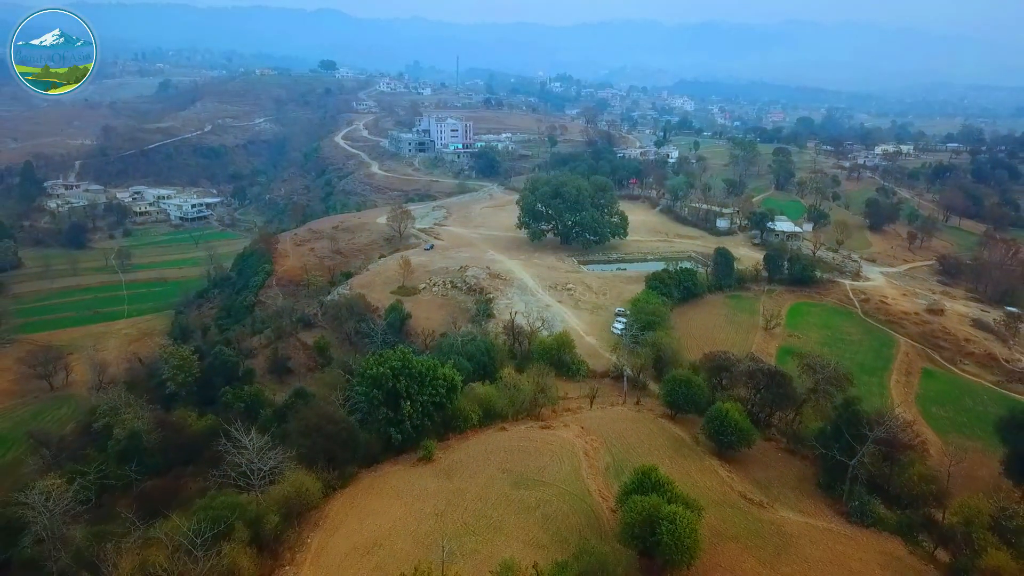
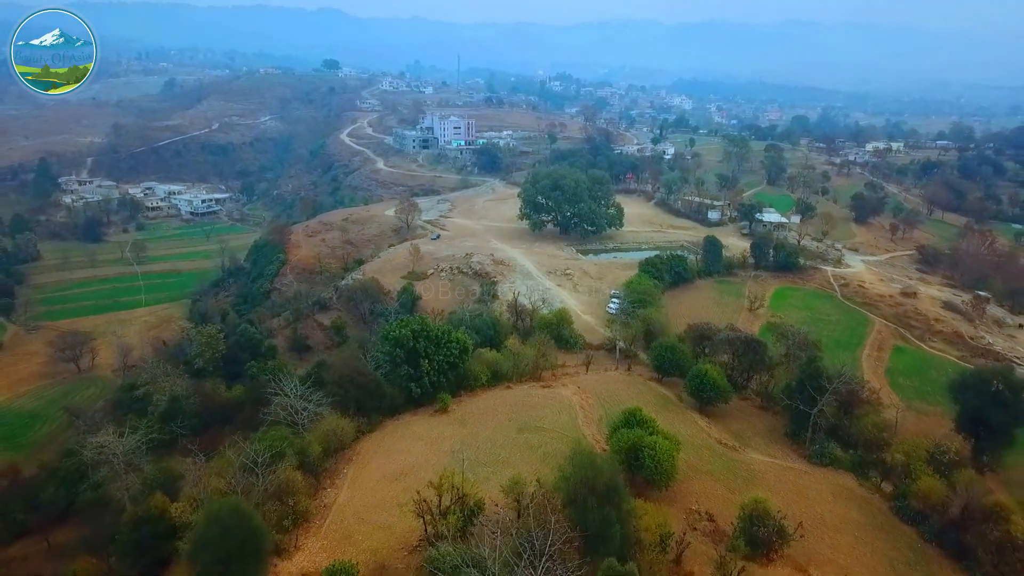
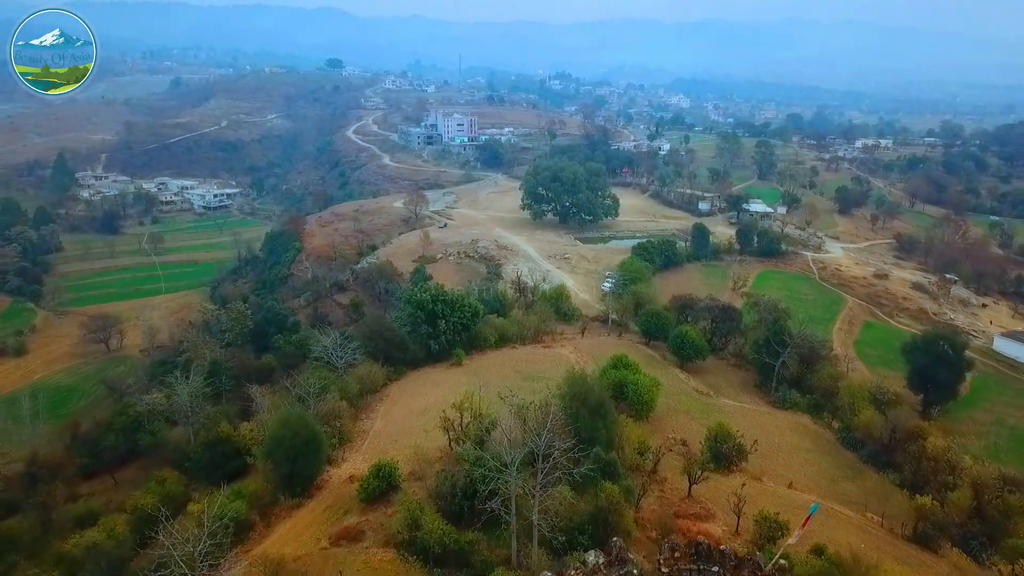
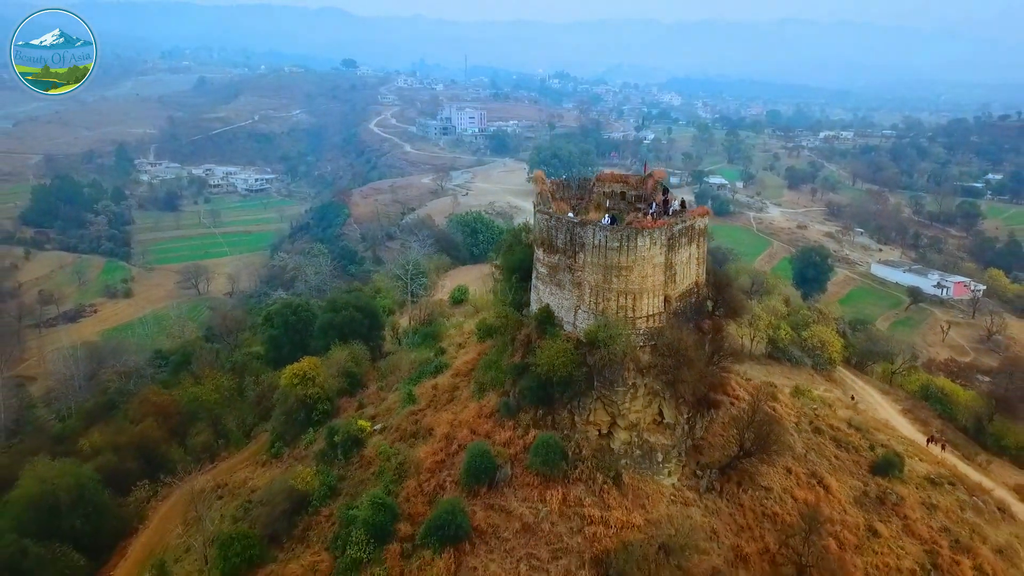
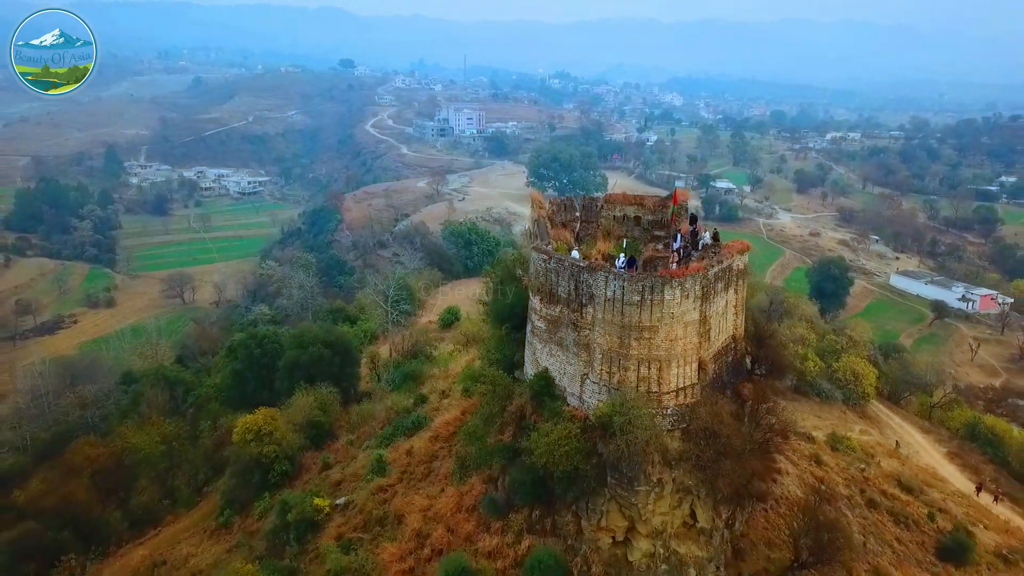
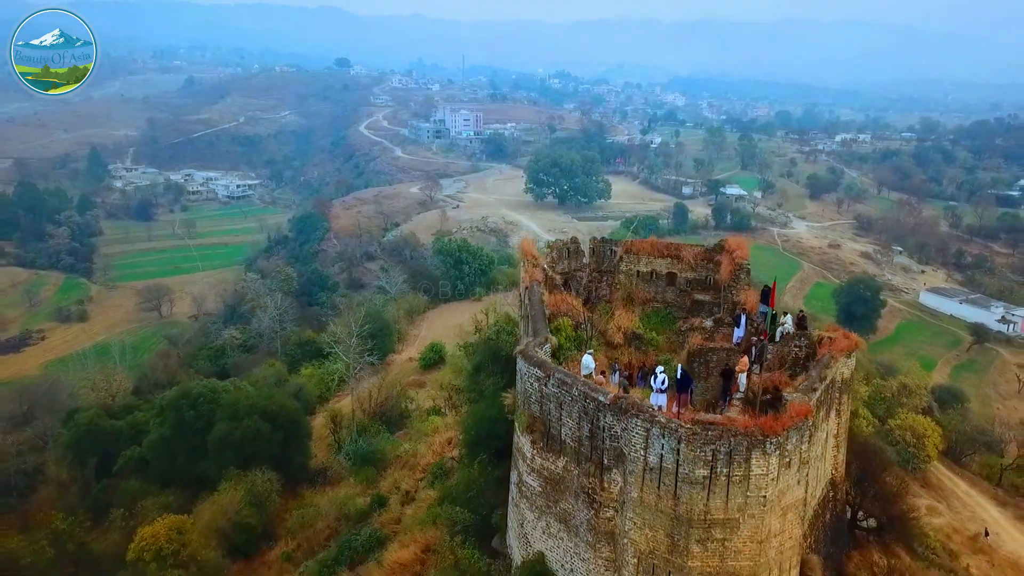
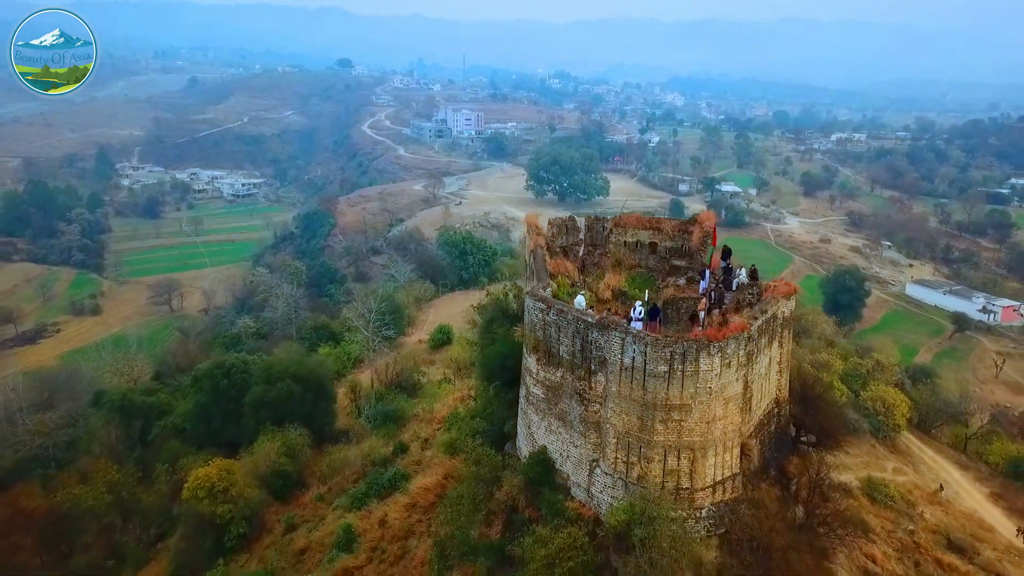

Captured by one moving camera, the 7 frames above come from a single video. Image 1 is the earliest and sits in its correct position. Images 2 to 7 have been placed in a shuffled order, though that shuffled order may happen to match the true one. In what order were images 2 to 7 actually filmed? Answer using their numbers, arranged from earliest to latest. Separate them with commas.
2, 3, 6, 7, 5, 4
